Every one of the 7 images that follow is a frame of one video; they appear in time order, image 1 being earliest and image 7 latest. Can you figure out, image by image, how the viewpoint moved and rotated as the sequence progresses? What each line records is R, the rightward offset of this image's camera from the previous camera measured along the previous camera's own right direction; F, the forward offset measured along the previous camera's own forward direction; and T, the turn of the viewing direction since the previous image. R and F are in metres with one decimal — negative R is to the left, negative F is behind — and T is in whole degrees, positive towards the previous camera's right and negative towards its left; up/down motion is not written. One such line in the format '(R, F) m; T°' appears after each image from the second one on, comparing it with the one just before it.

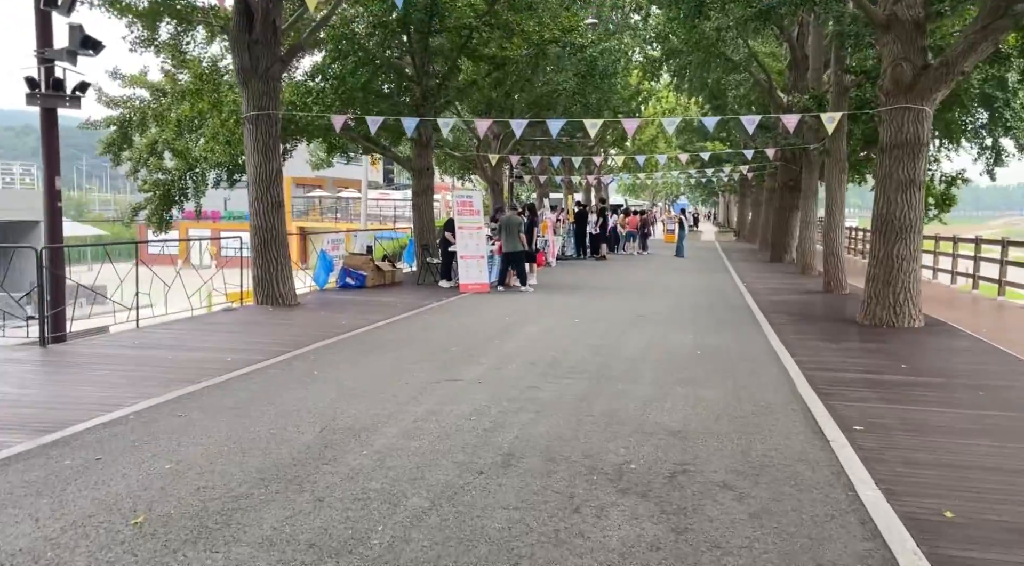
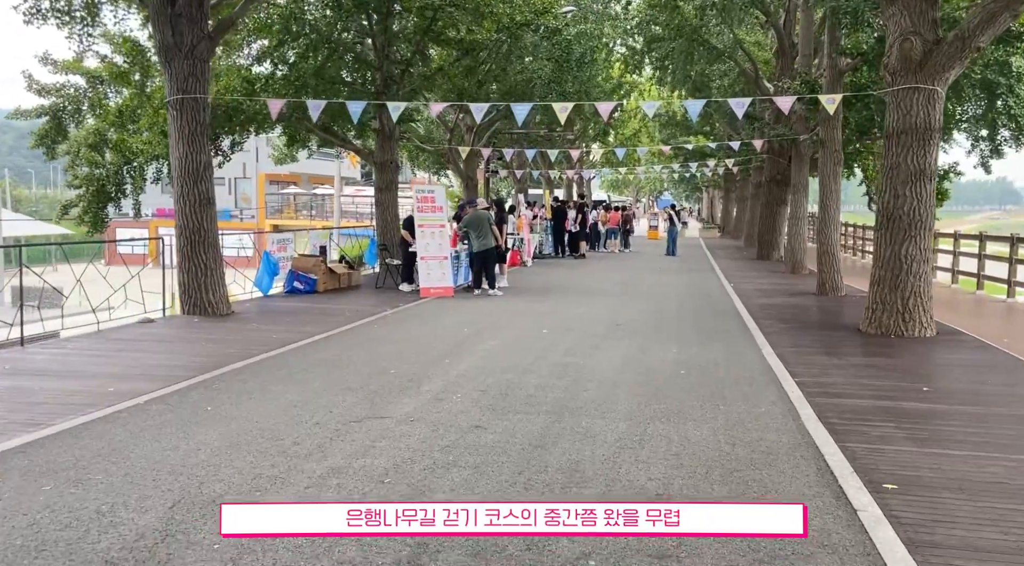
(+0.4, +1.5) m; +1°
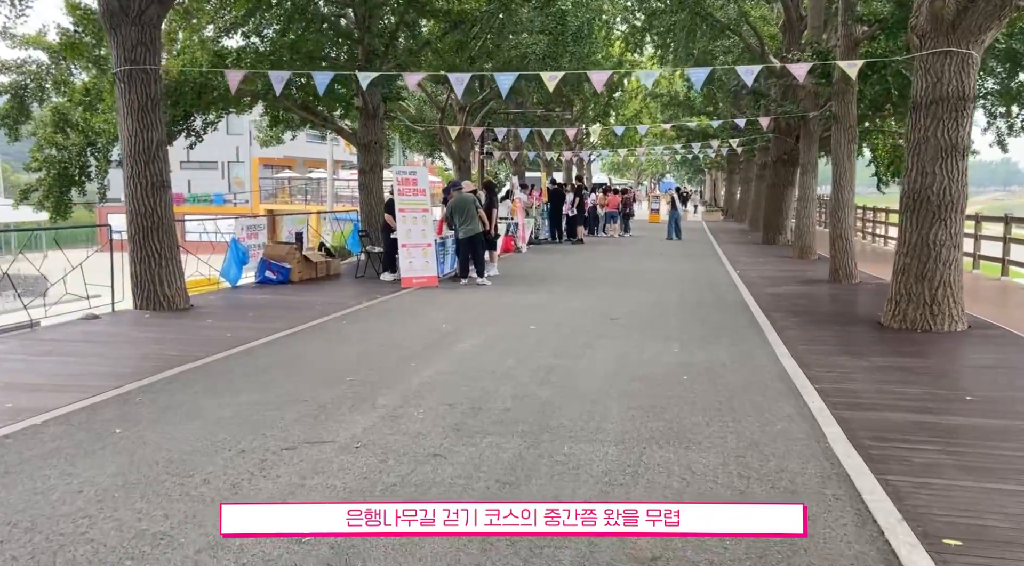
(+0.2, +1.1) m; 0°
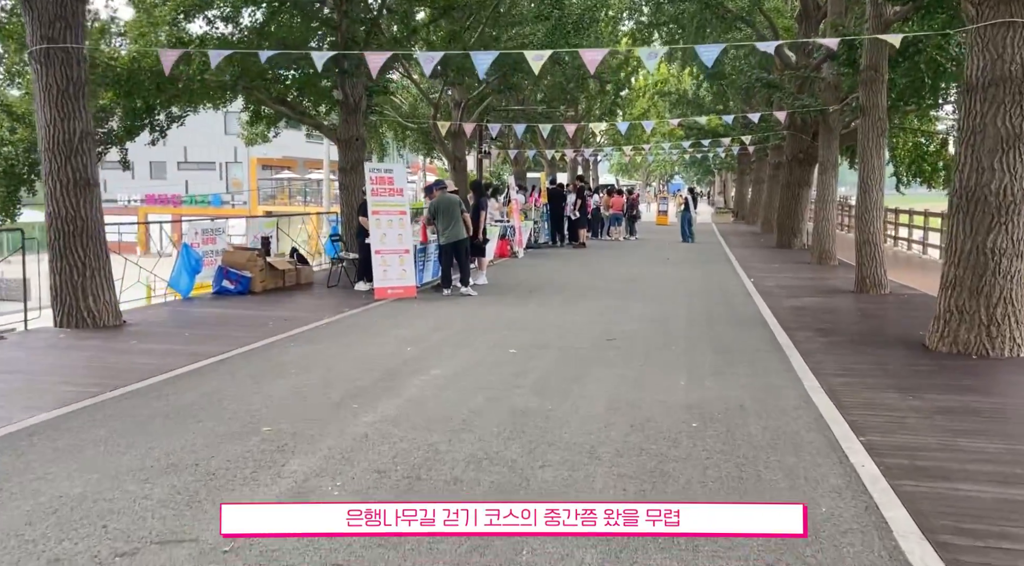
(+0.3, +1.5) m; -1°
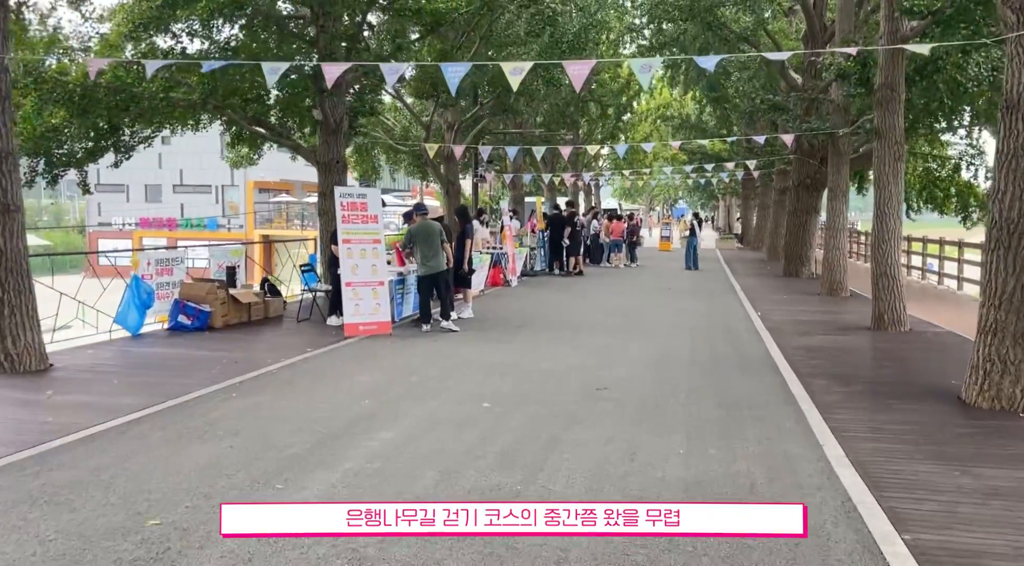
(+0.3, +1.1) m; 0°
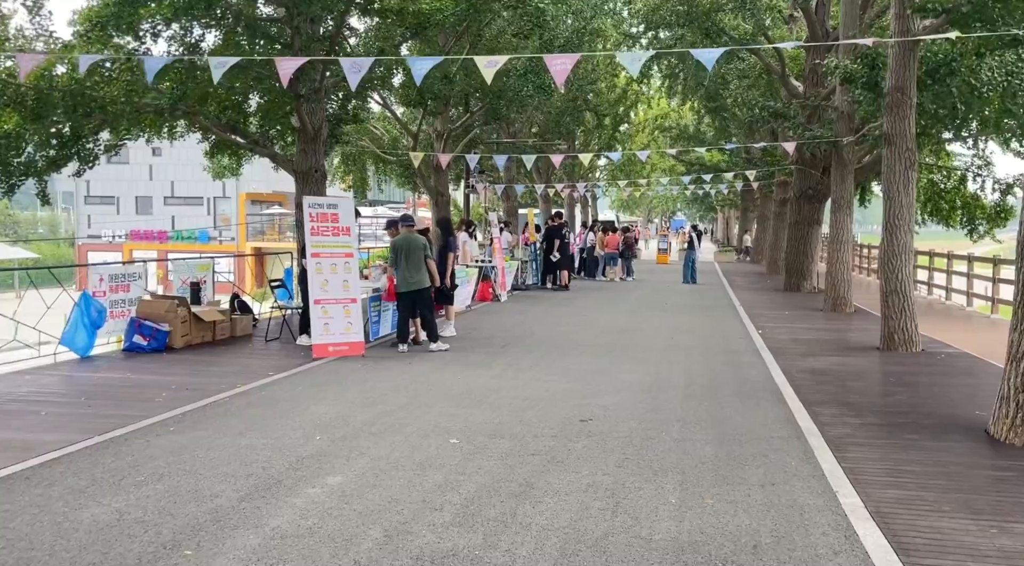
(+0.2, +0.8) m; 0°
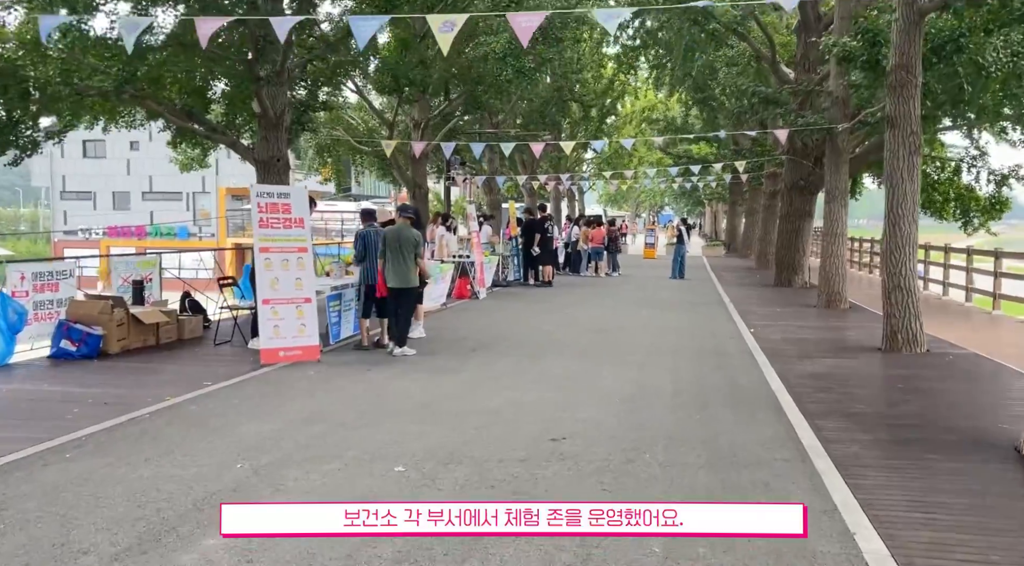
(+0.2, +1.0) m; +1°
